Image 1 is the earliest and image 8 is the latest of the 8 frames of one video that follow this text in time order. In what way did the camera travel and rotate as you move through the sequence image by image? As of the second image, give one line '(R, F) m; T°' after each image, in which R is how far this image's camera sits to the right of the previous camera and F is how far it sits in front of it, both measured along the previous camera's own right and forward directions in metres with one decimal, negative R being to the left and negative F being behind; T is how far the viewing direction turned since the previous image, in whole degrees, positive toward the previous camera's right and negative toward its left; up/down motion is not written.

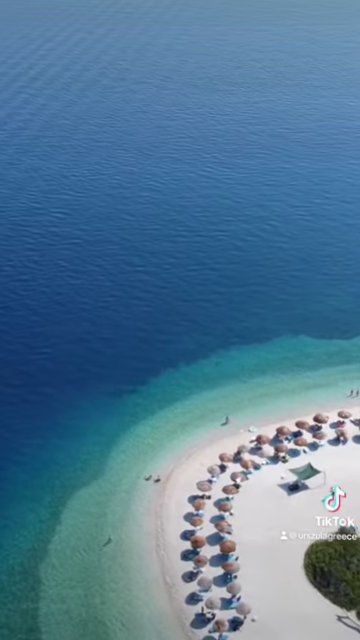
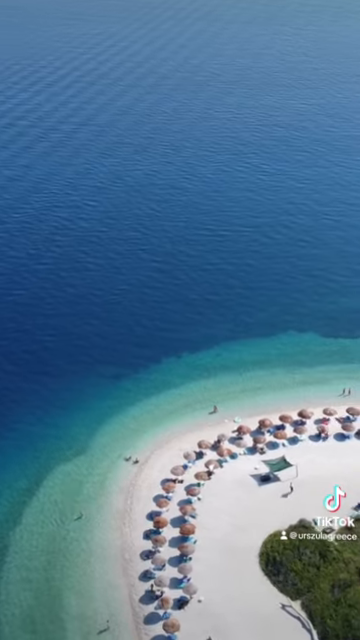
(+8.1, -1.3) m; -5°
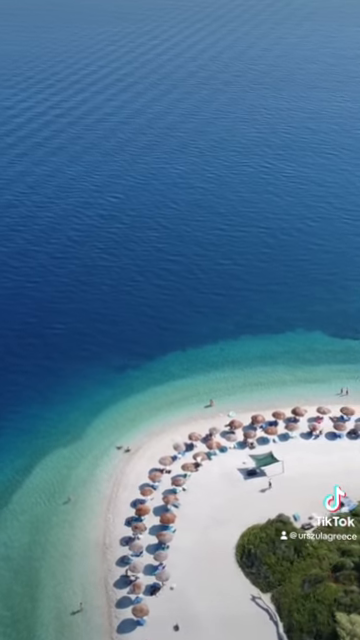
(+4.7, -0.7) m; -3°
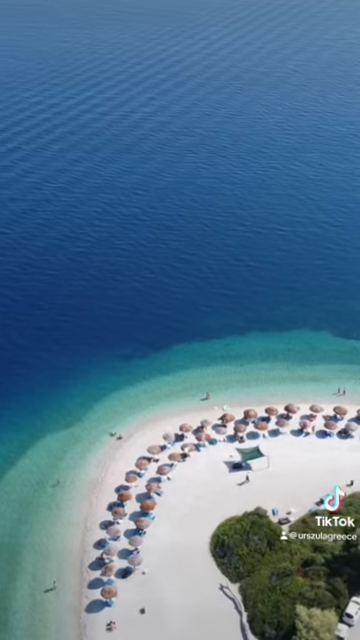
(+5.1, -0.8) m; -4°
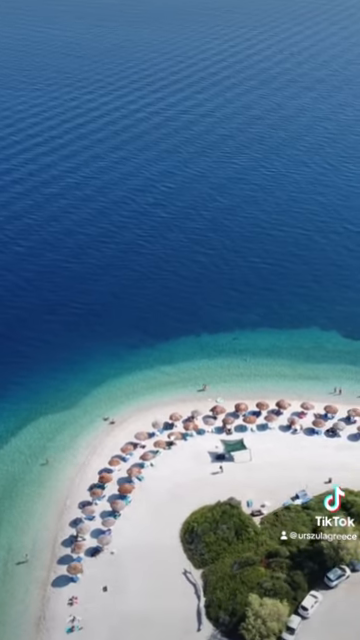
(+6.1, -0.9) m; -4°
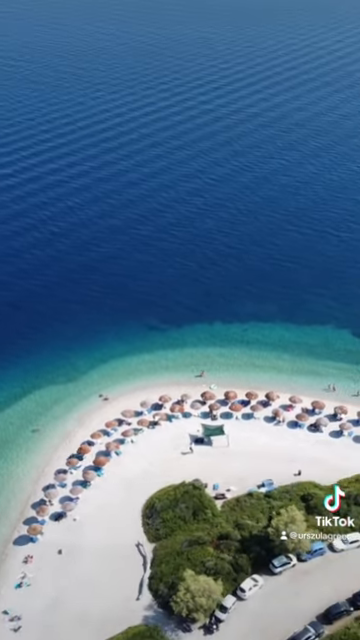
(+8.9, -1.2) m; -6°
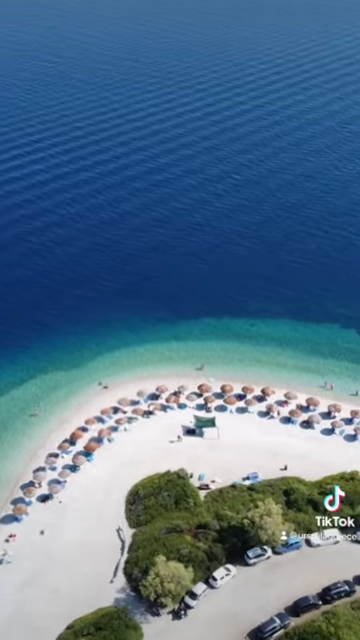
(+4.3, -0.7) m; -3°
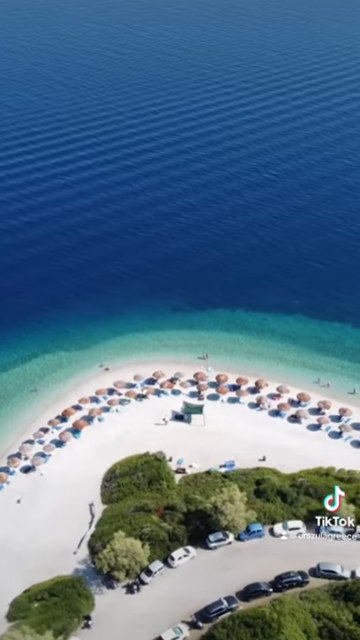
(+7.1, -1.1) m; -5°
